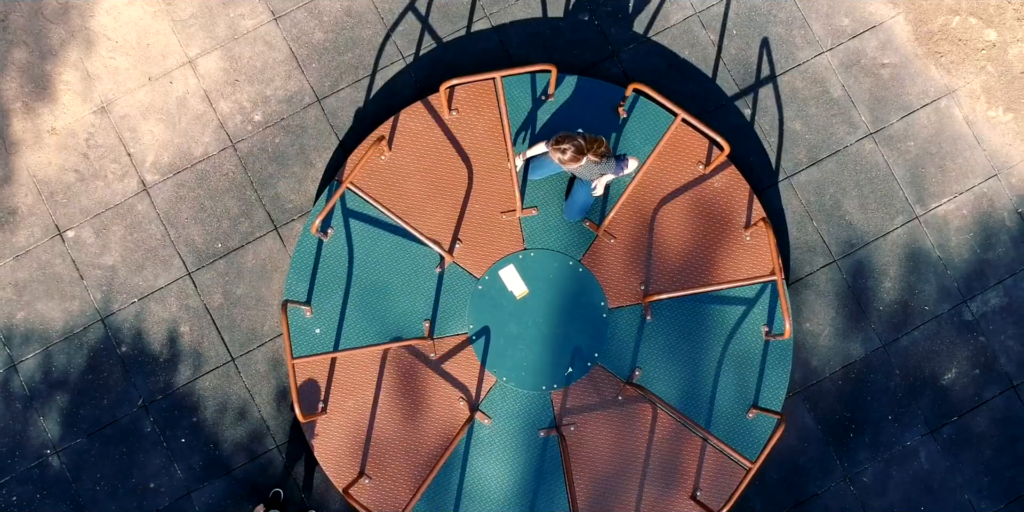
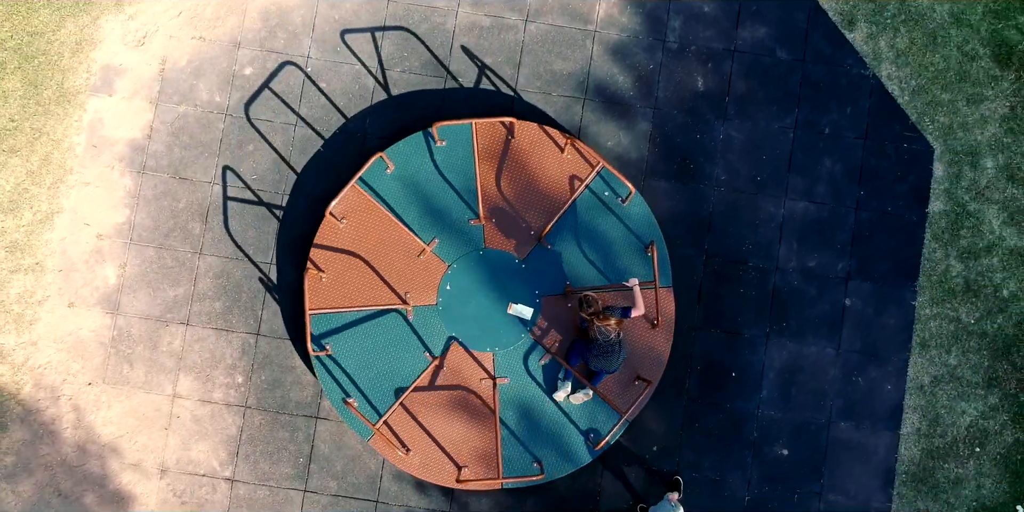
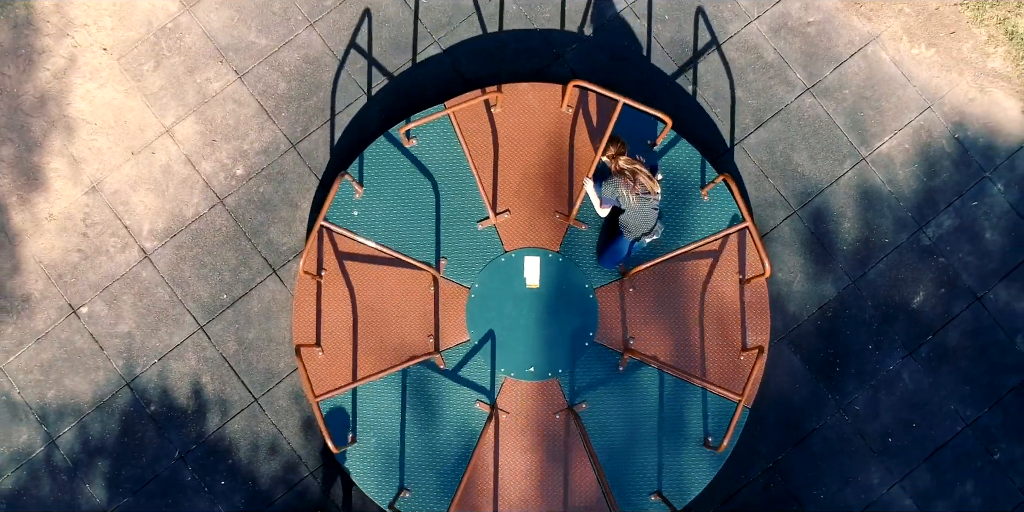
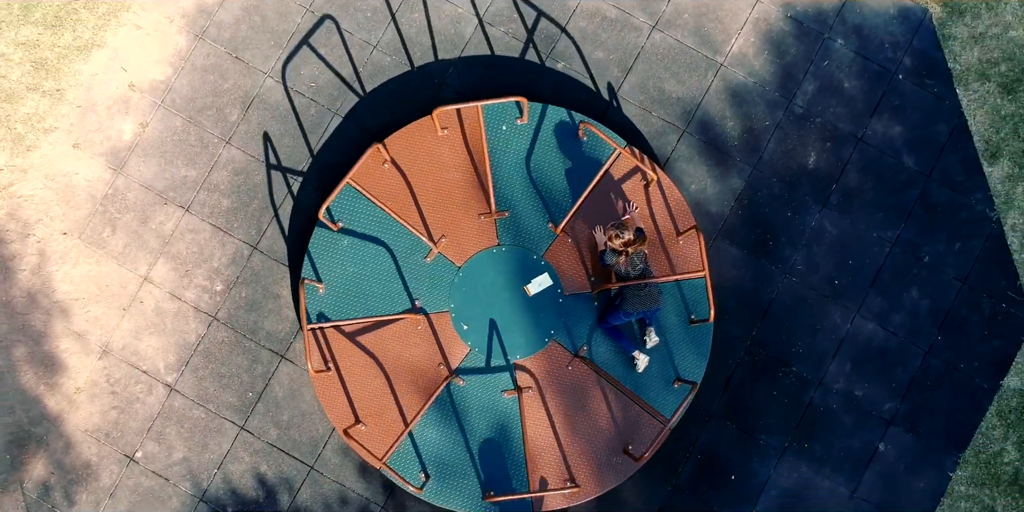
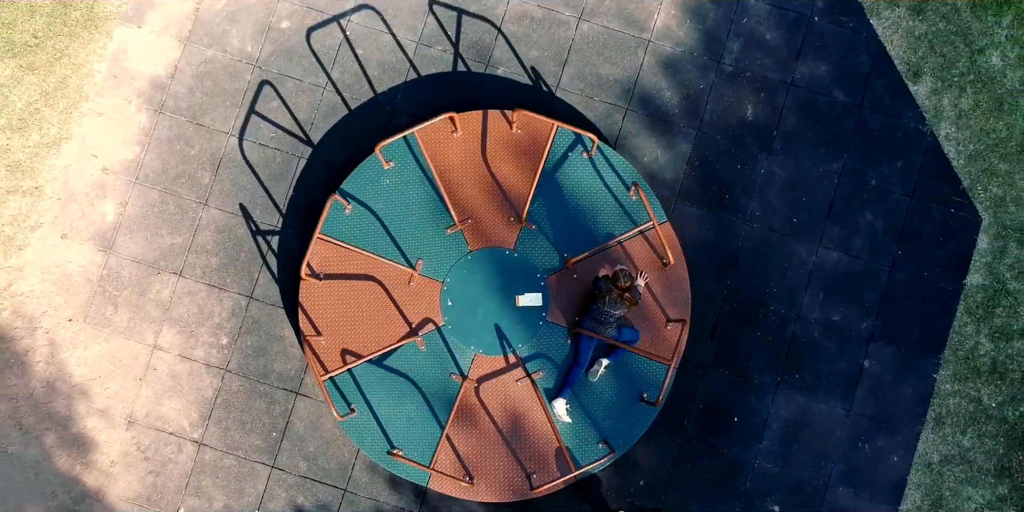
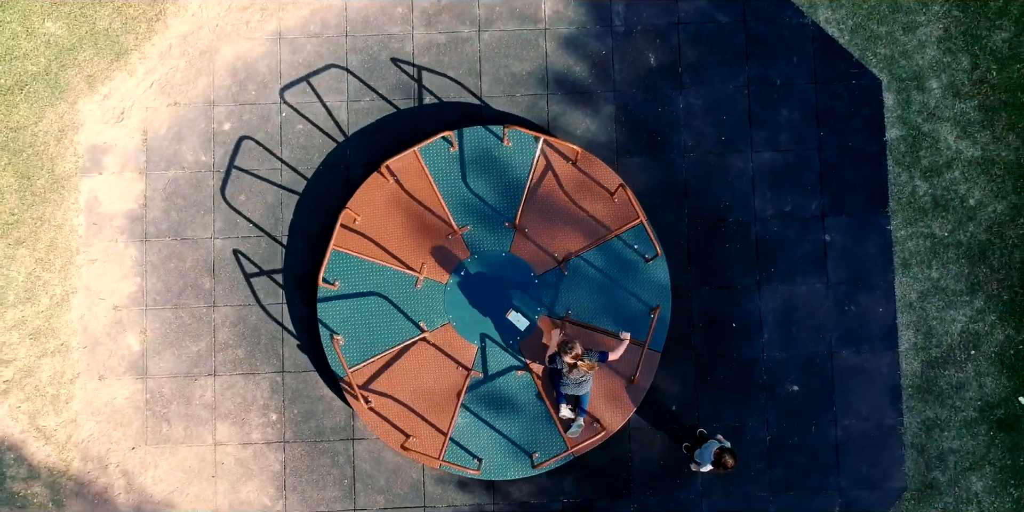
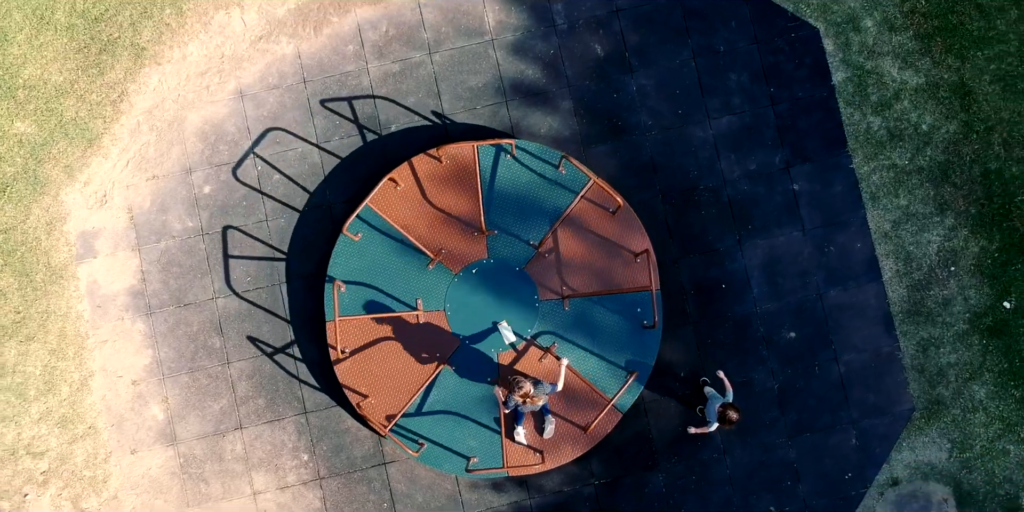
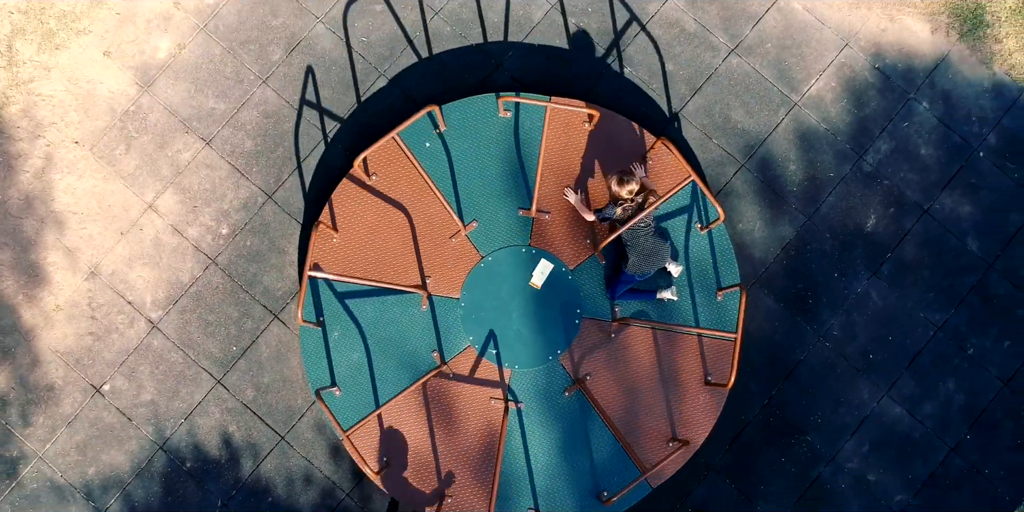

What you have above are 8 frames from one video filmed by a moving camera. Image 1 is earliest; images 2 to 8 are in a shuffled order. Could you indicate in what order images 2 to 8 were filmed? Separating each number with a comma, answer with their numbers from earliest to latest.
3, 8, 4, 5, 2, 6, 7
